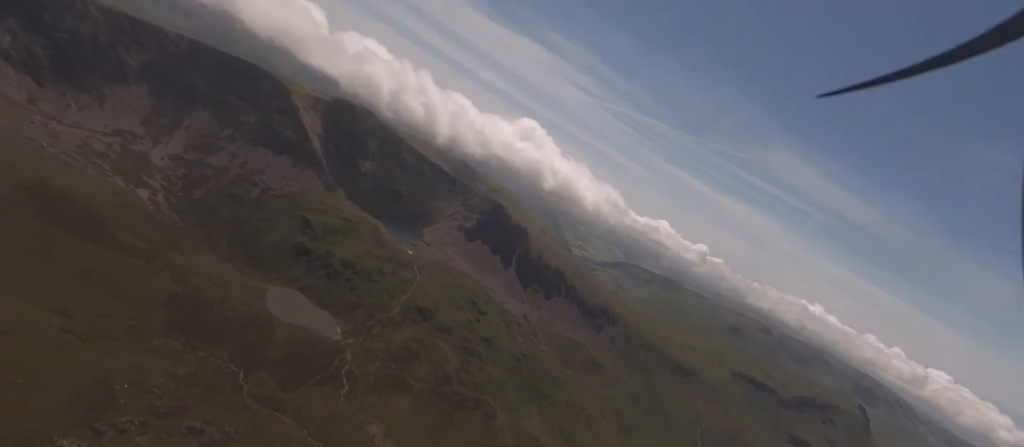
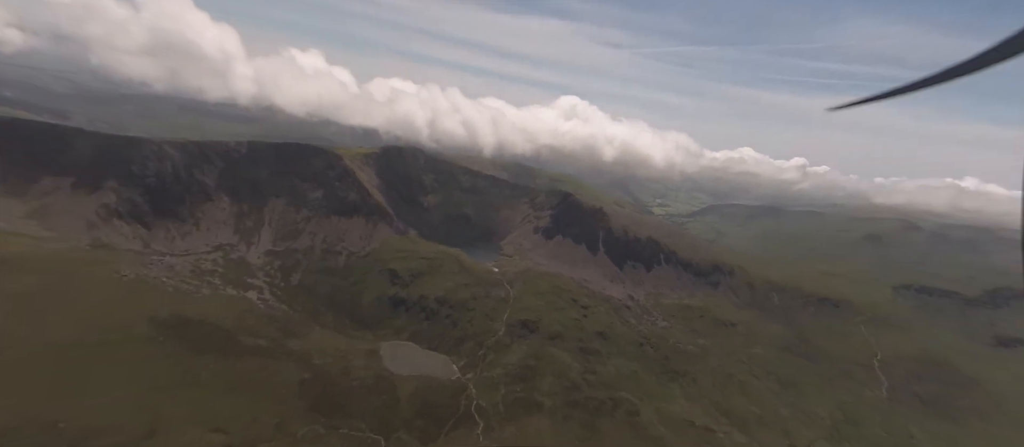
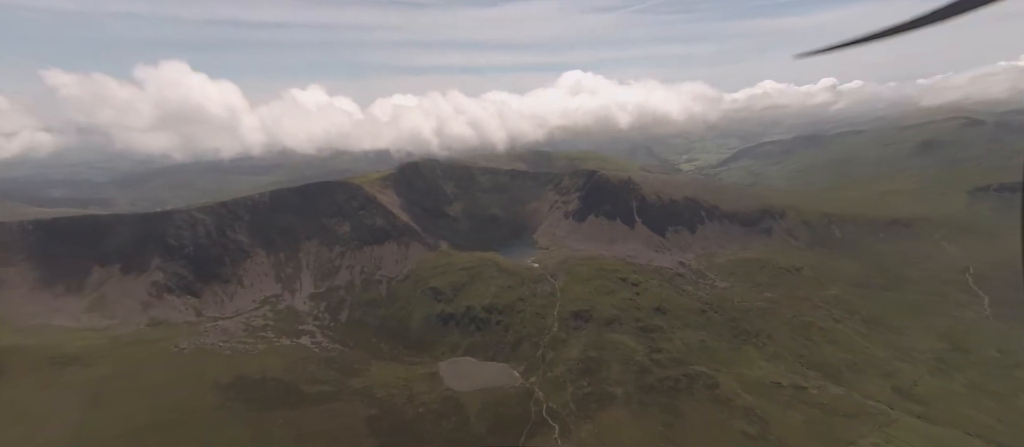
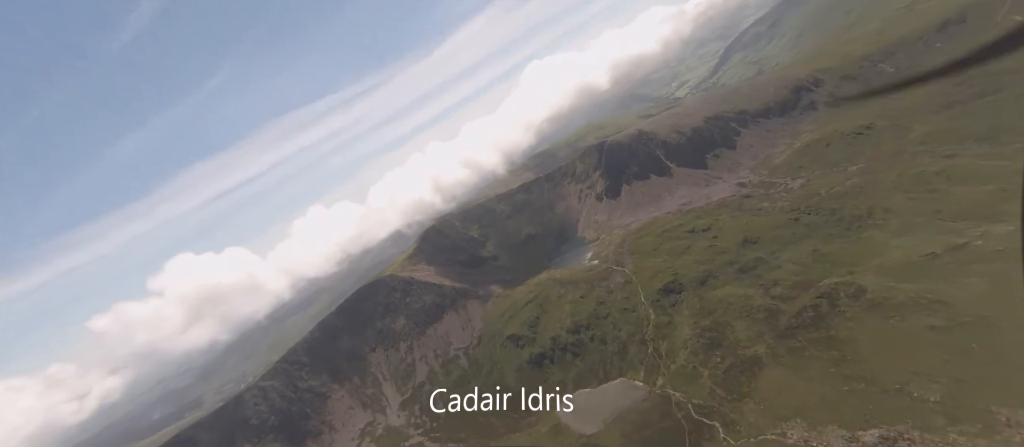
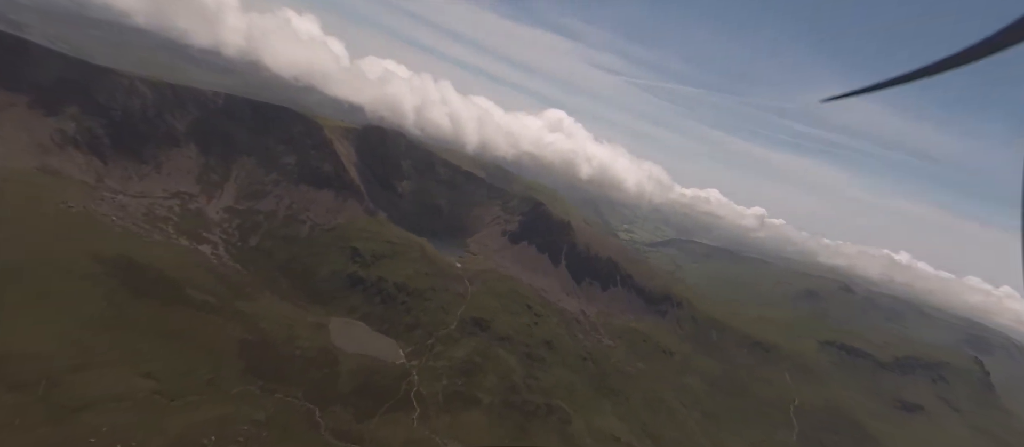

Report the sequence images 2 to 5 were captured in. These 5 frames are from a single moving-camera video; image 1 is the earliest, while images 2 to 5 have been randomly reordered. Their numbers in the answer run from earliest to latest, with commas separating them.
5, 2, 3, 4
